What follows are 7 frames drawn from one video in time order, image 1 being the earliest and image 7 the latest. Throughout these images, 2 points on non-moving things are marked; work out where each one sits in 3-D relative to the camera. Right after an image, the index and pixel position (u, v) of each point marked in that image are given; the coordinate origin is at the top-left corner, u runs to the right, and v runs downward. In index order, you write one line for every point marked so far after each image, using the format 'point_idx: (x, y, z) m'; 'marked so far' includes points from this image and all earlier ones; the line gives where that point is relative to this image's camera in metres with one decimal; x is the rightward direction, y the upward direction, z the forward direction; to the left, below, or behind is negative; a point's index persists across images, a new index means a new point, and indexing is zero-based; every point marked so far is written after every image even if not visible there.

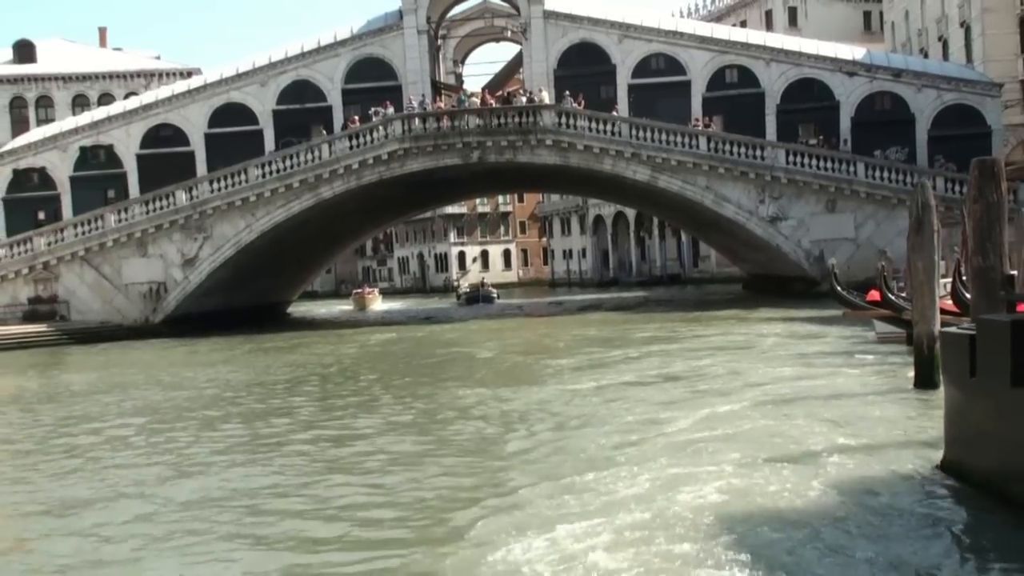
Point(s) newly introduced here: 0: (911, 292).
0: (+4.8, 0.0, +12.7) m
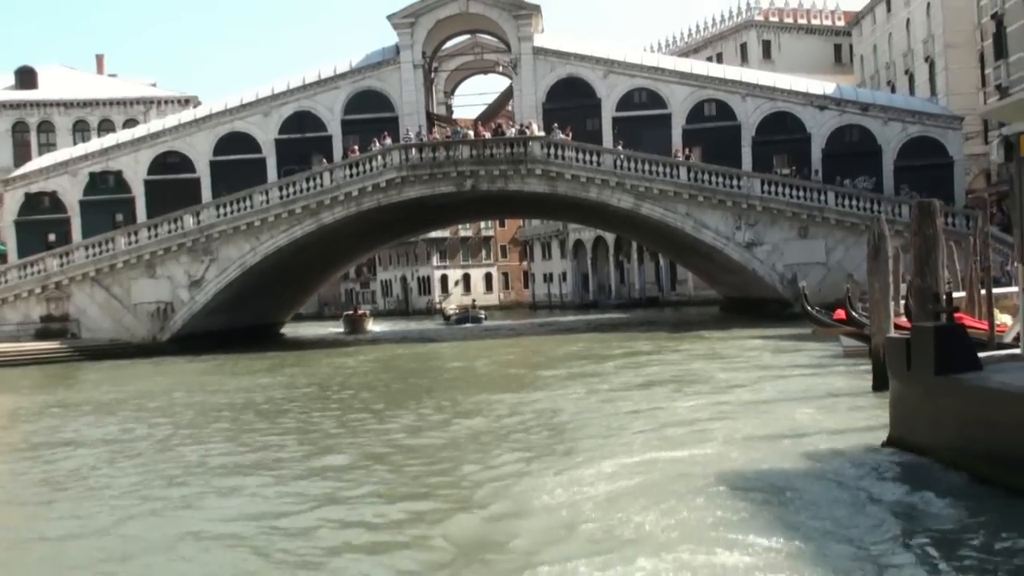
0: (+5.0, -0.3, +14.6) m
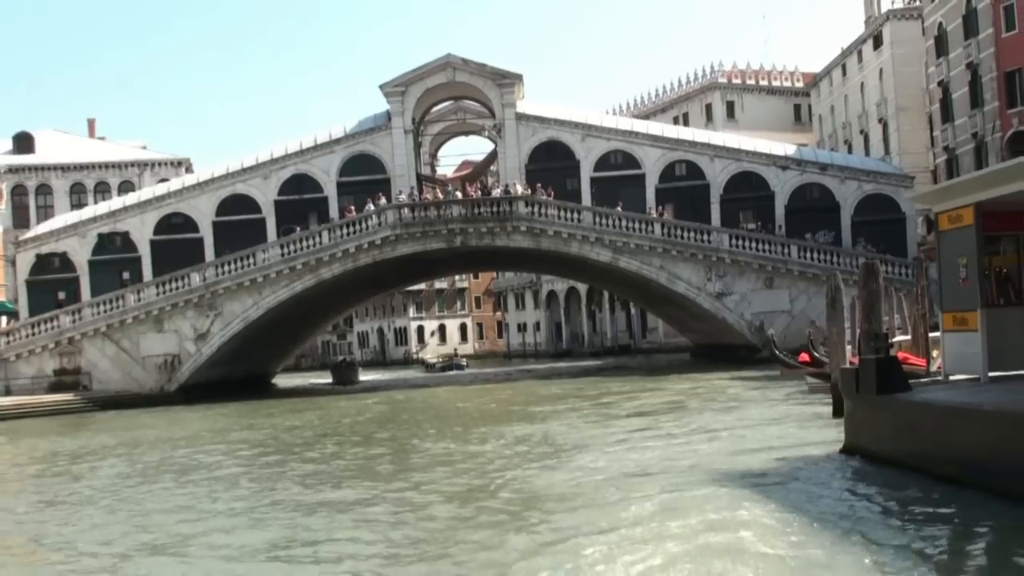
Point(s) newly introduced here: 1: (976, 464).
0: (+5.1, -1.0, +17.0) m
1: (+4.6, -1.7, +10.6) m
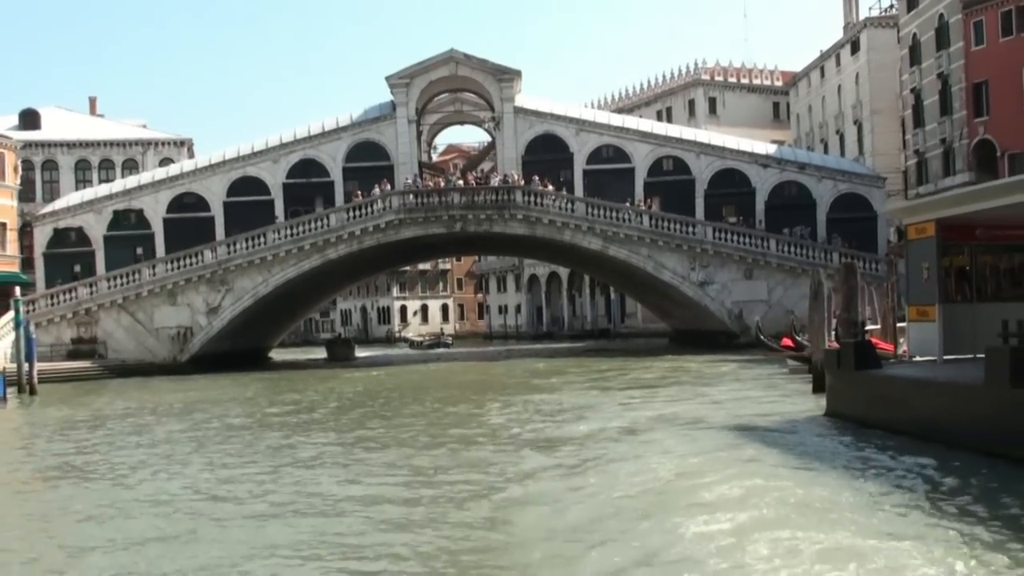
0: (+5.5, -0.9, +19.4) m
1: (+5.1, -1.6, +12.9) m
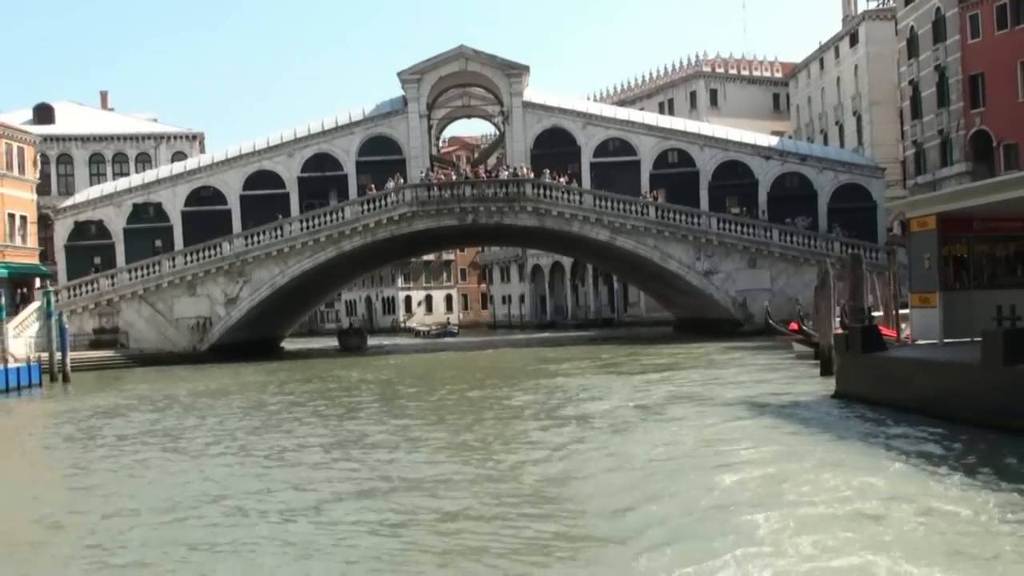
0: (+5.9, -0.7, +20.4) m
1: (+5.6, -1.5, +14.0) m
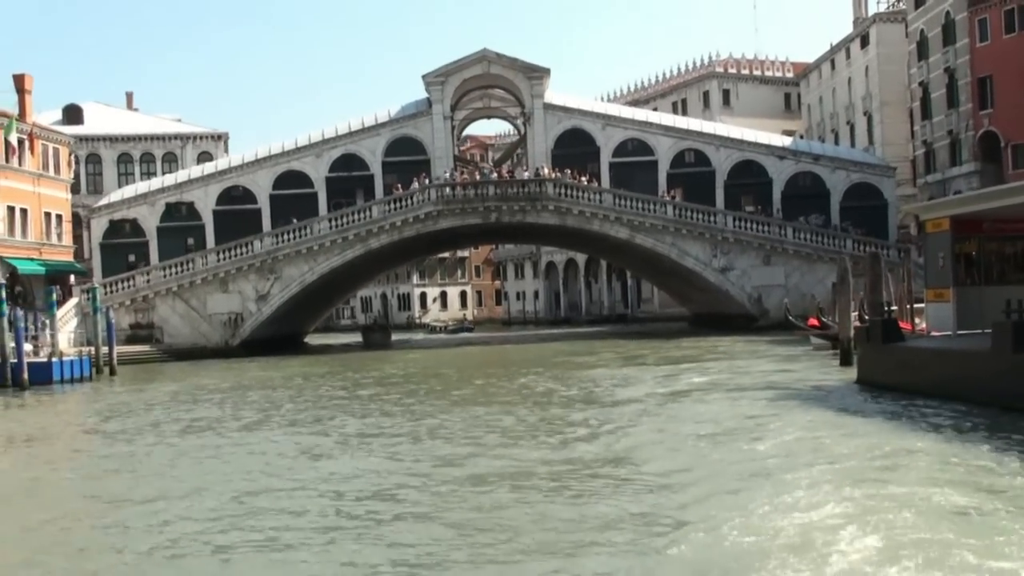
0: (+6.6, -0.6, +21.6) m
1: (+6.2, -1.4, +15.2) m
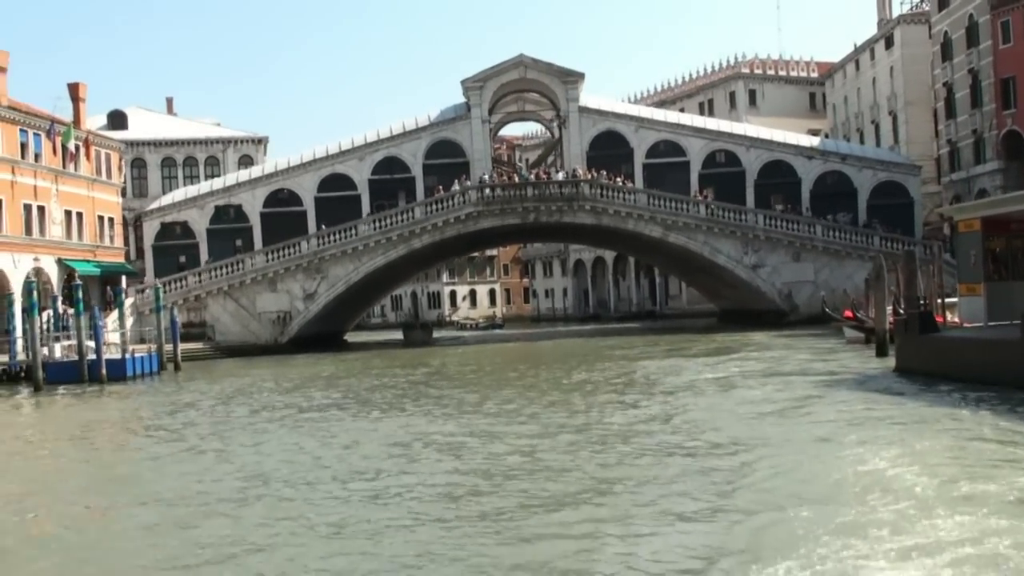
0: (+7.7, -0.5, +22.9) m
1: (+7.2, -1.4, +16.4) m
